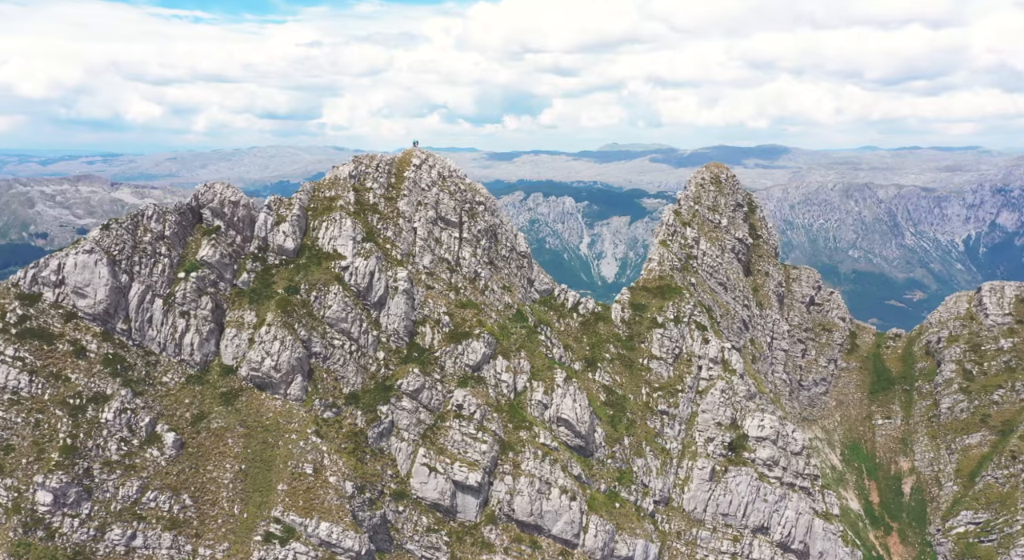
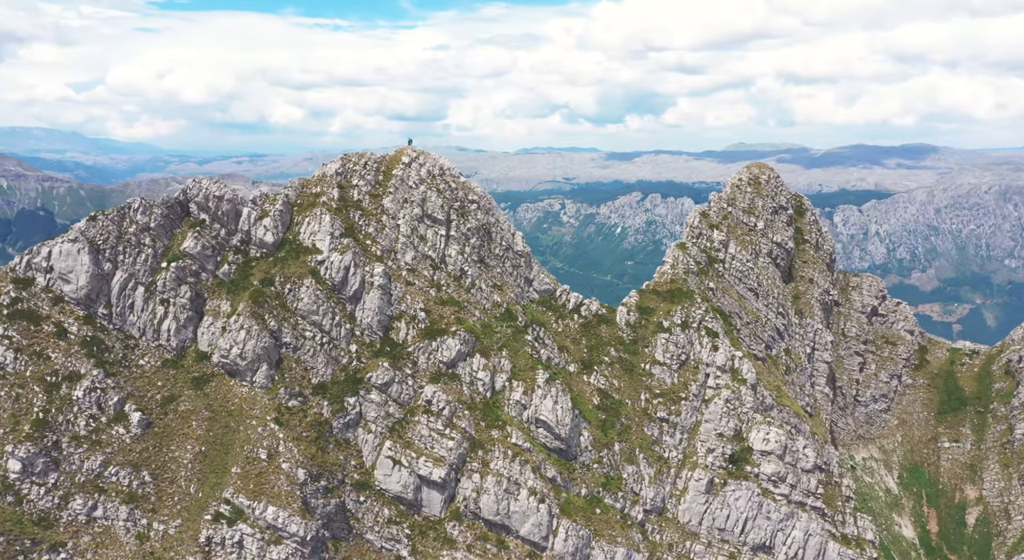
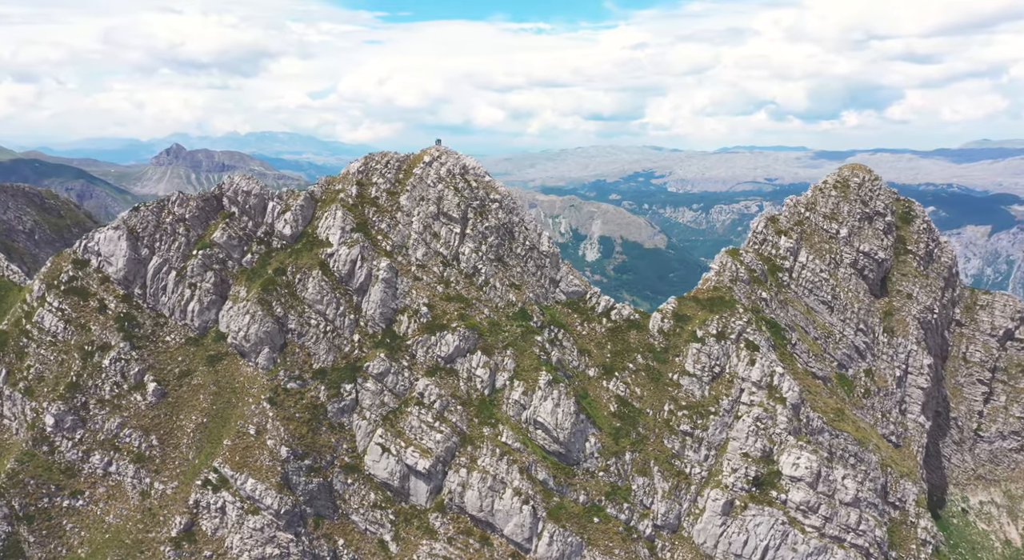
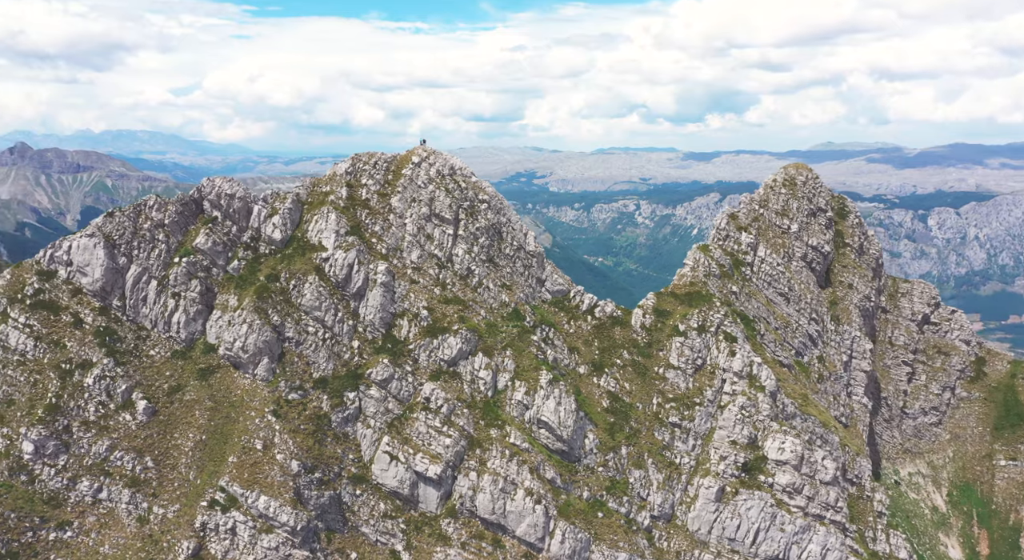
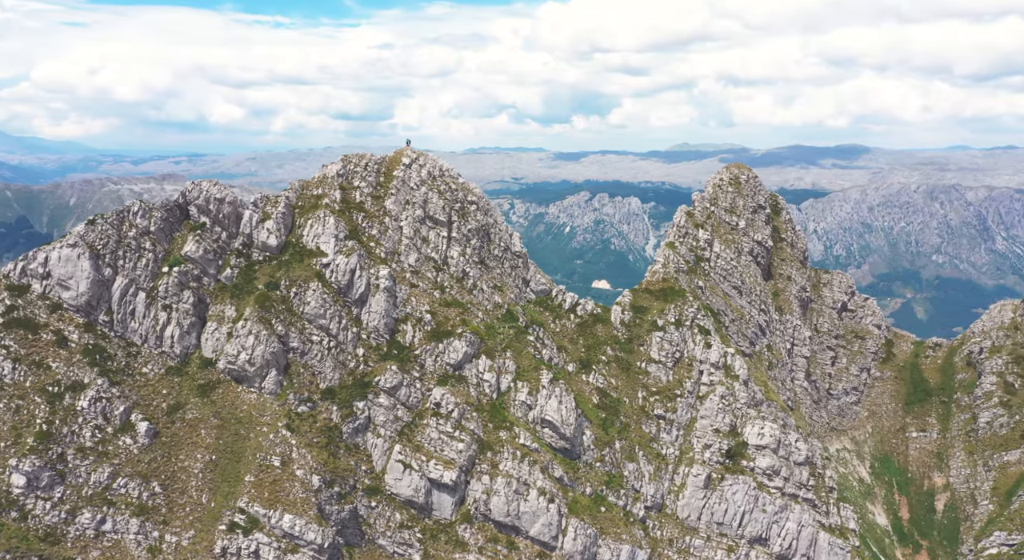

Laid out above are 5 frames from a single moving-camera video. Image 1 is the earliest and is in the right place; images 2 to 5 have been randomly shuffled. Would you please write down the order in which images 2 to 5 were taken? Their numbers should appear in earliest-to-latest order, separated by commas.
5, 2, 4, 3
